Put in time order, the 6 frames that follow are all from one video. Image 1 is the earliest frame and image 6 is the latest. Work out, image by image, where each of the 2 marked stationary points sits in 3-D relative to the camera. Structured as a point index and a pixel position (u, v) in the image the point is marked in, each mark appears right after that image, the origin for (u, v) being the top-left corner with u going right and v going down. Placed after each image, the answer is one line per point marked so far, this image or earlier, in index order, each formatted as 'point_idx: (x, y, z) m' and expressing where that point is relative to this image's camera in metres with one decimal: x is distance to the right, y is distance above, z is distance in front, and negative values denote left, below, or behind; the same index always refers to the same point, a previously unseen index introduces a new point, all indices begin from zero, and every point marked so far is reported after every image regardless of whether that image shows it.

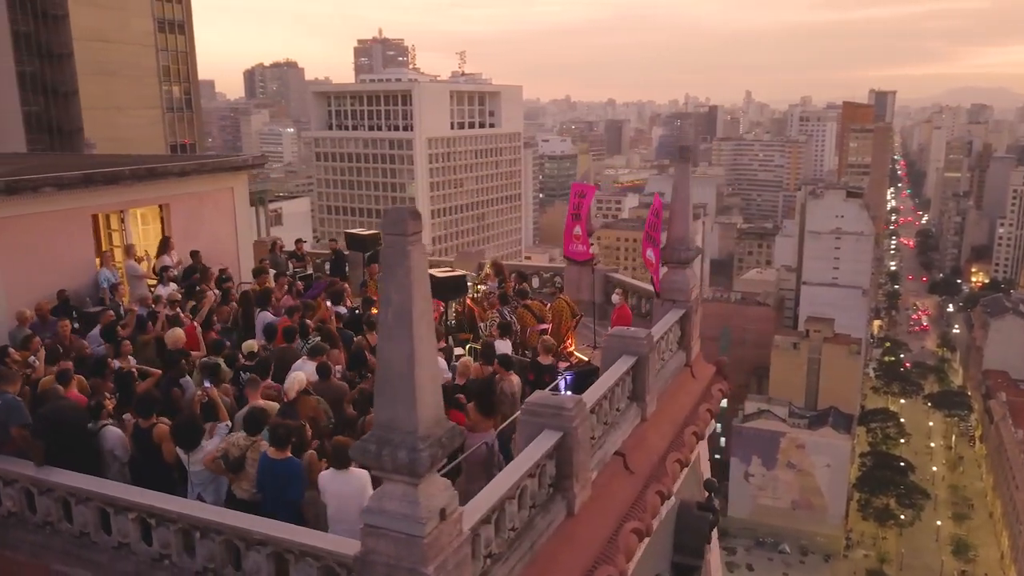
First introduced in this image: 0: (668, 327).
0: (+2.4, -0.6, +12.6) m
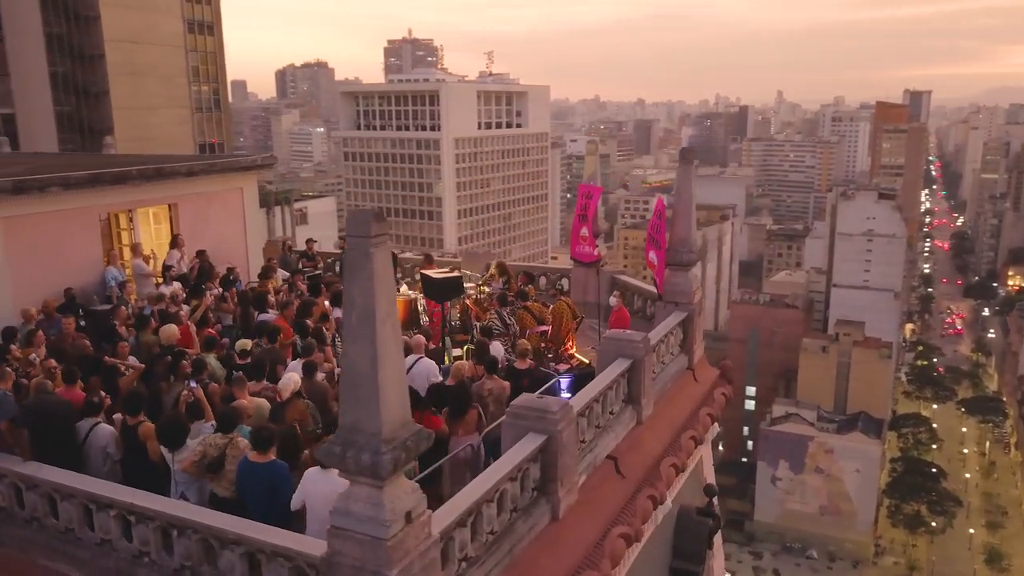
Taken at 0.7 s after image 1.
0: (+2.4, -0.6, +12.5) m
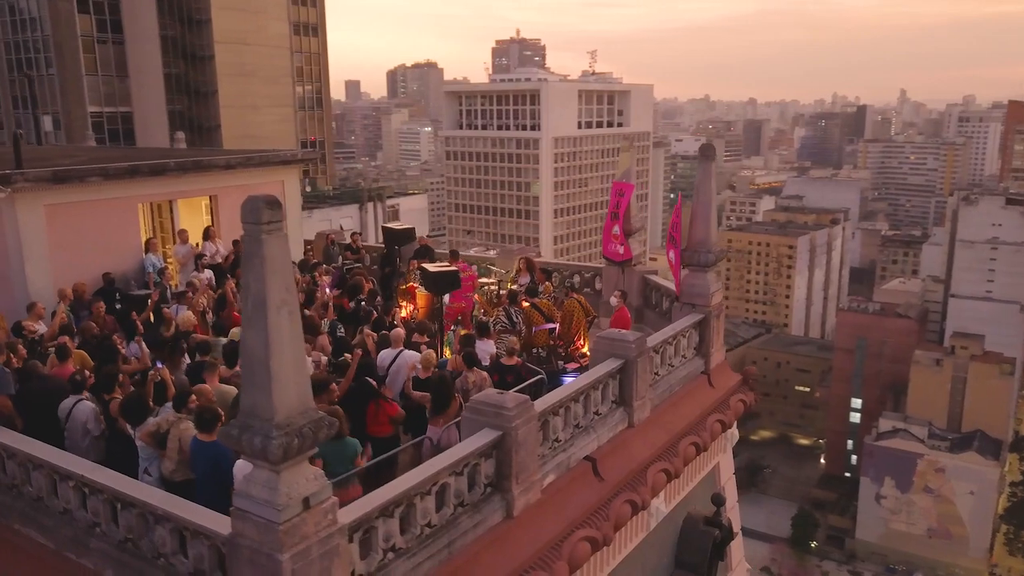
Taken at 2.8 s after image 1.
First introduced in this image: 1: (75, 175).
0: (+2.5, -0.6, +12.1) m
1: (-7.3, +1.9, +13.5) m
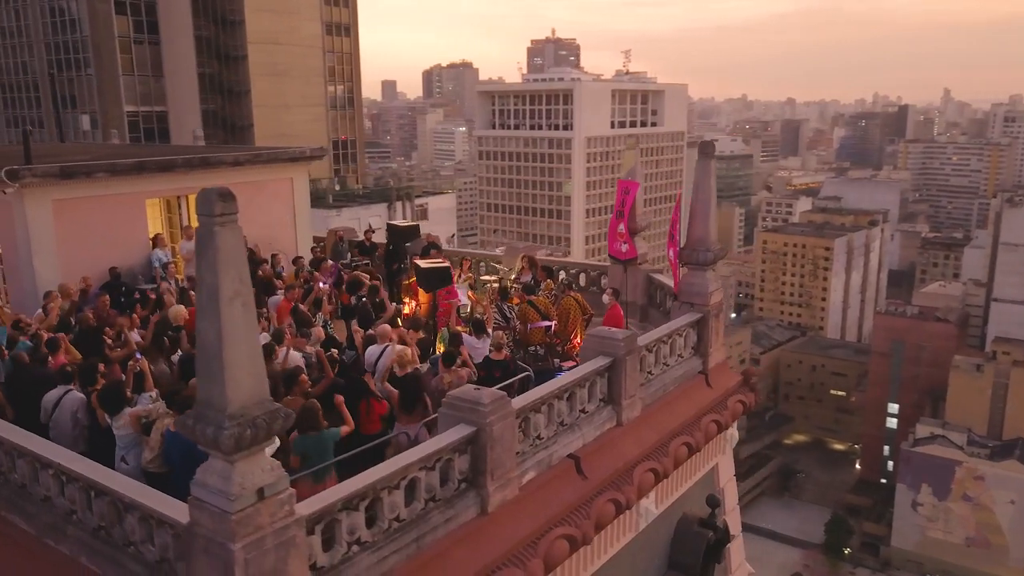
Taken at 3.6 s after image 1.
0: (+2.4, -0.6, +12.0) m
1: (-7.3, +2.0, +13.8) m
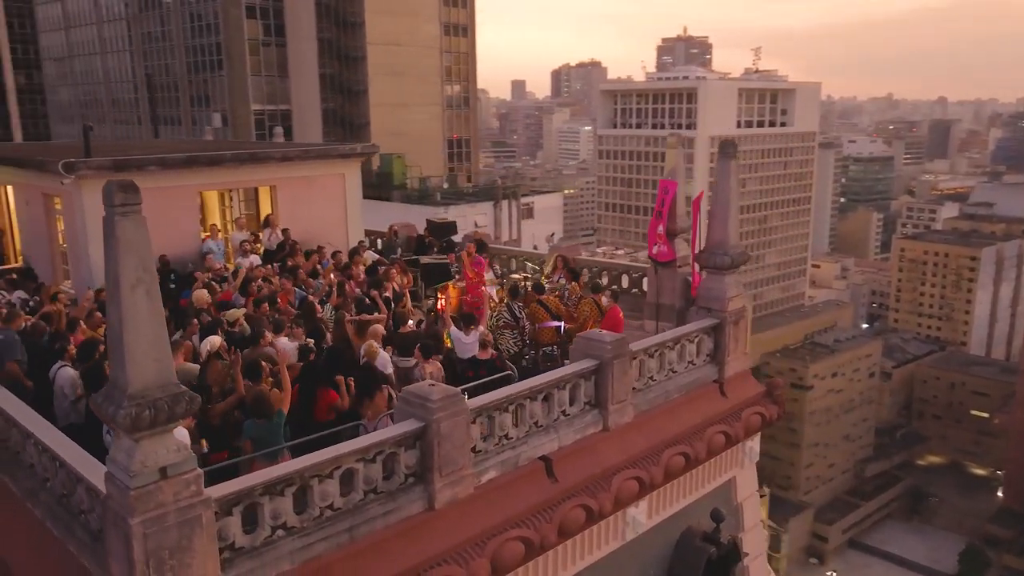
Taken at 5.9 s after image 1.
0: (+2.4, -0.7, +11.6) m
1: (-6.7, +2.2, +14.8) m
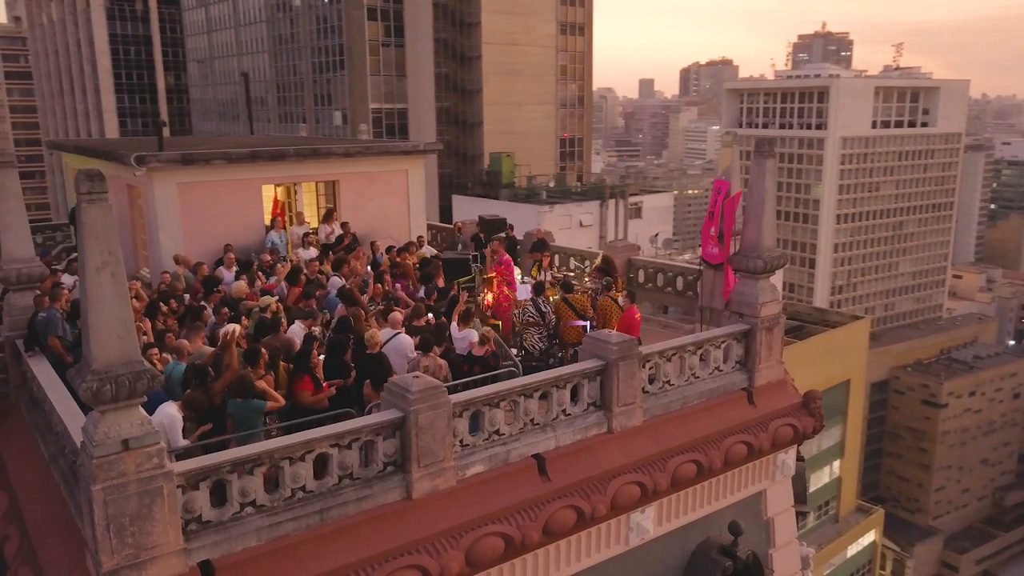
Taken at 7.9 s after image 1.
0: (+2.7, -0.7, +11.2) m
1: (-5.8, +2.5, +15.7) m
